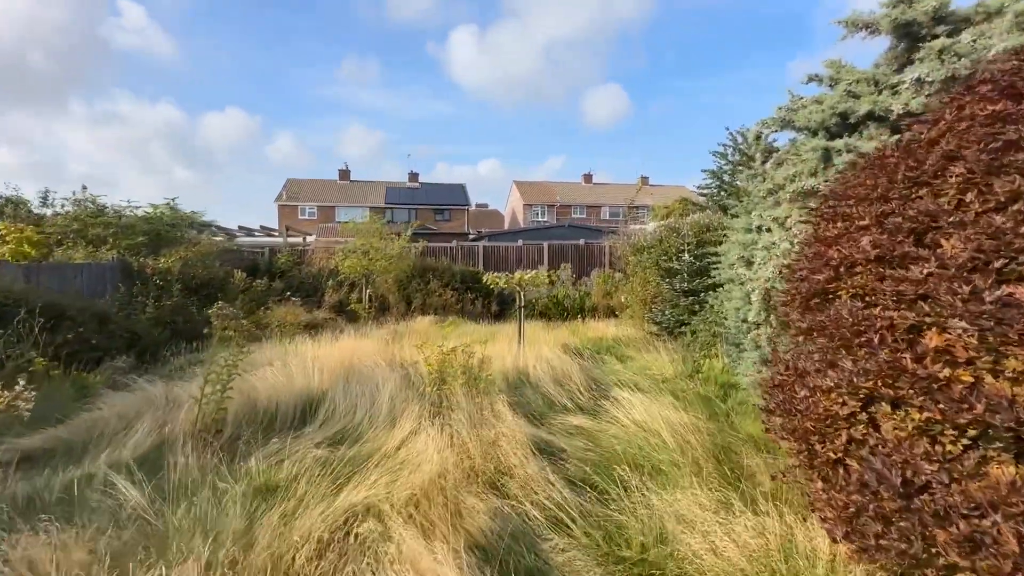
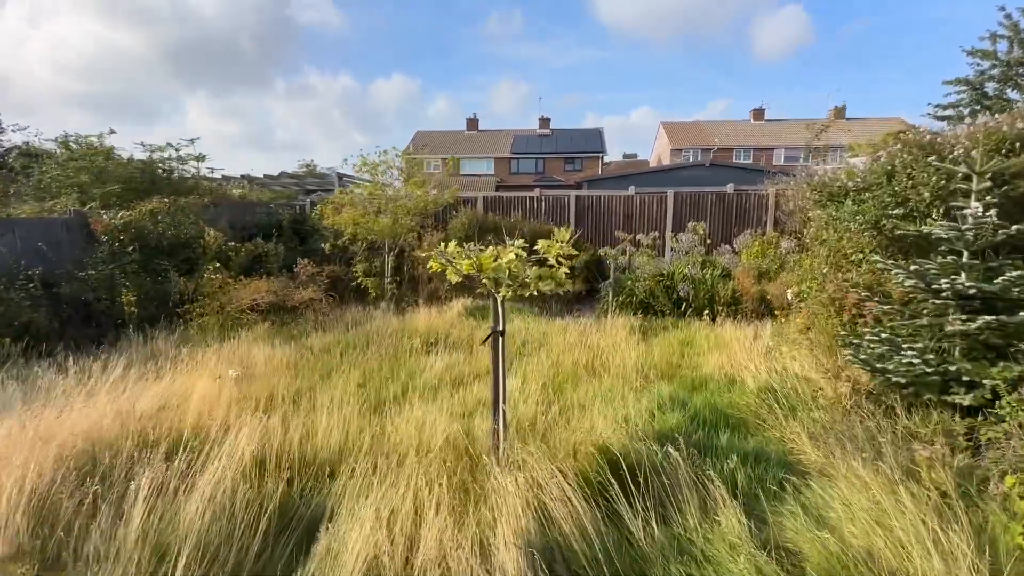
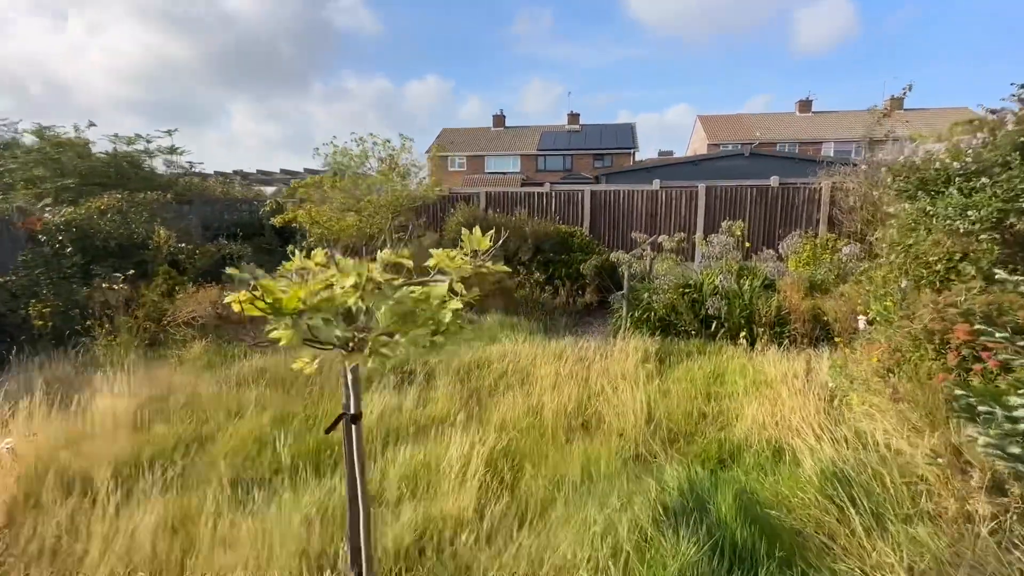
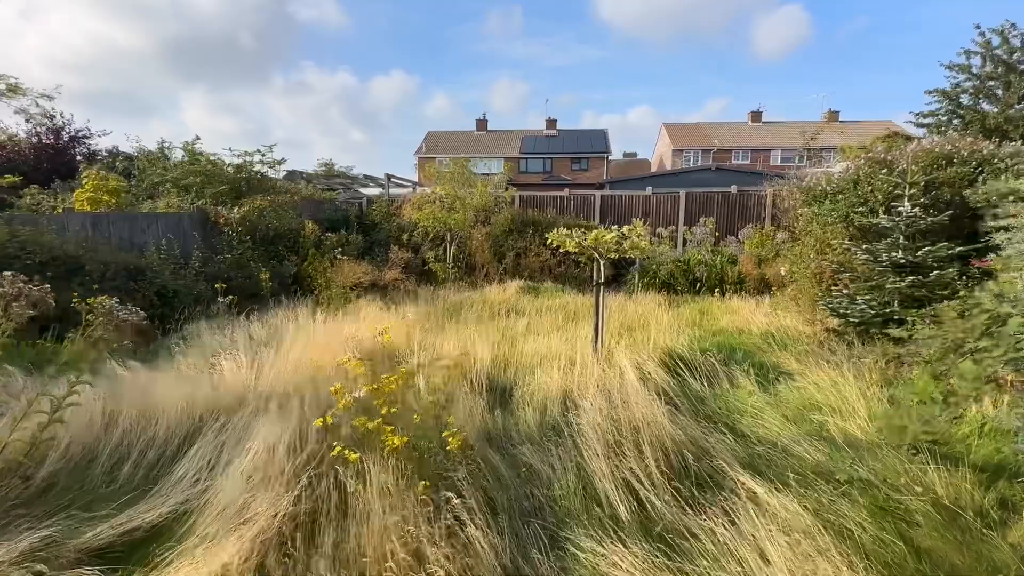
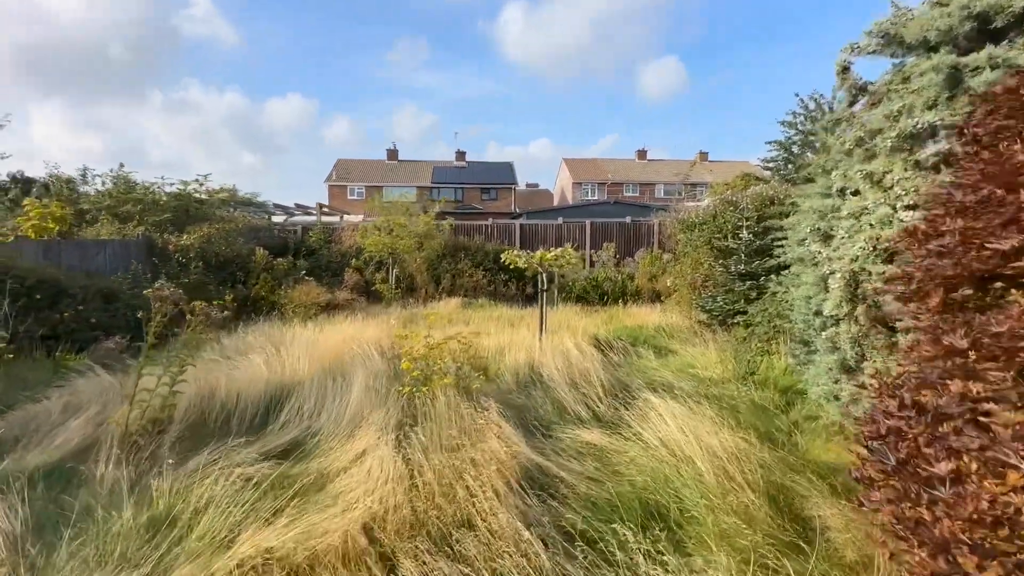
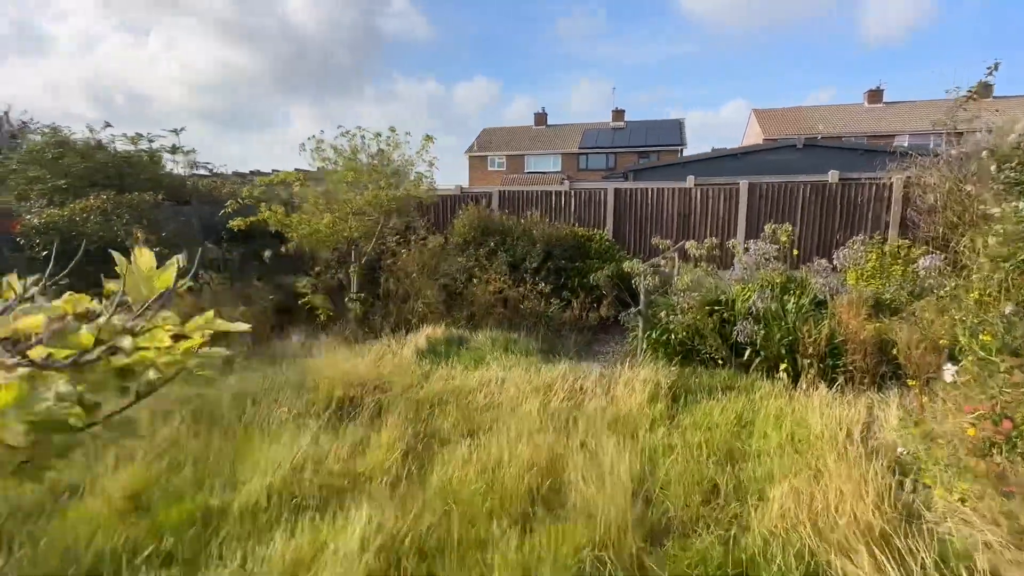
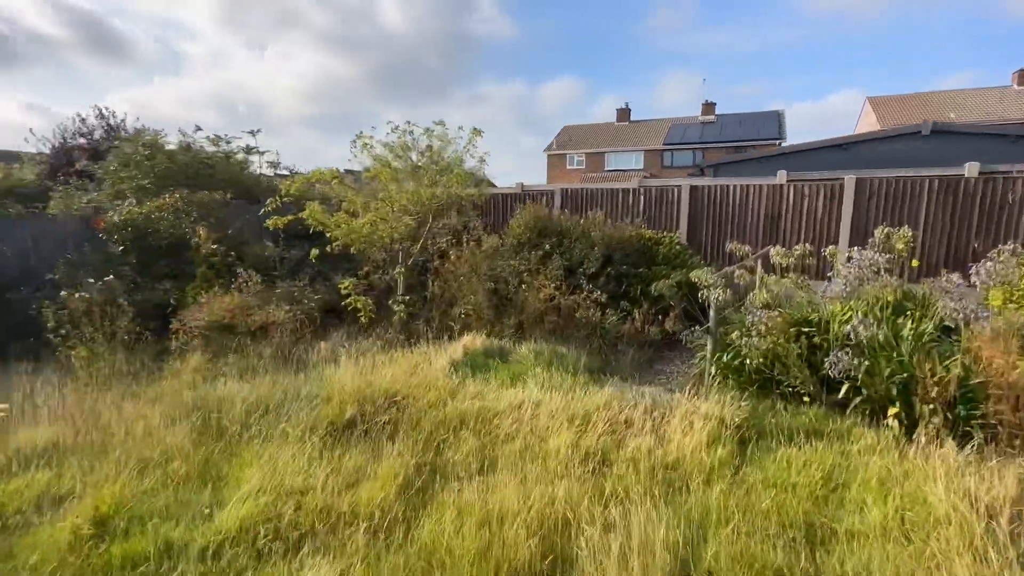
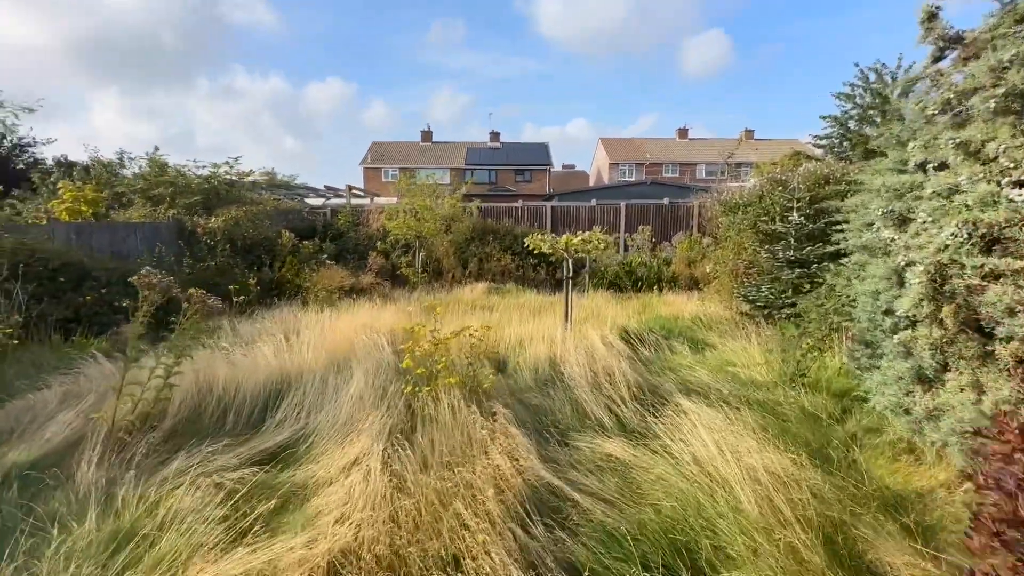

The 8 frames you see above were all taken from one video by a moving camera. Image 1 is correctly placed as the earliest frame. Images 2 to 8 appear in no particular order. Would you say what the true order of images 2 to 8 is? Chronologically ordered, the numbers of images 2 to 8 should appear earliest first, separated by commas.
5, 8, 4, 2, 3, 6, 7
